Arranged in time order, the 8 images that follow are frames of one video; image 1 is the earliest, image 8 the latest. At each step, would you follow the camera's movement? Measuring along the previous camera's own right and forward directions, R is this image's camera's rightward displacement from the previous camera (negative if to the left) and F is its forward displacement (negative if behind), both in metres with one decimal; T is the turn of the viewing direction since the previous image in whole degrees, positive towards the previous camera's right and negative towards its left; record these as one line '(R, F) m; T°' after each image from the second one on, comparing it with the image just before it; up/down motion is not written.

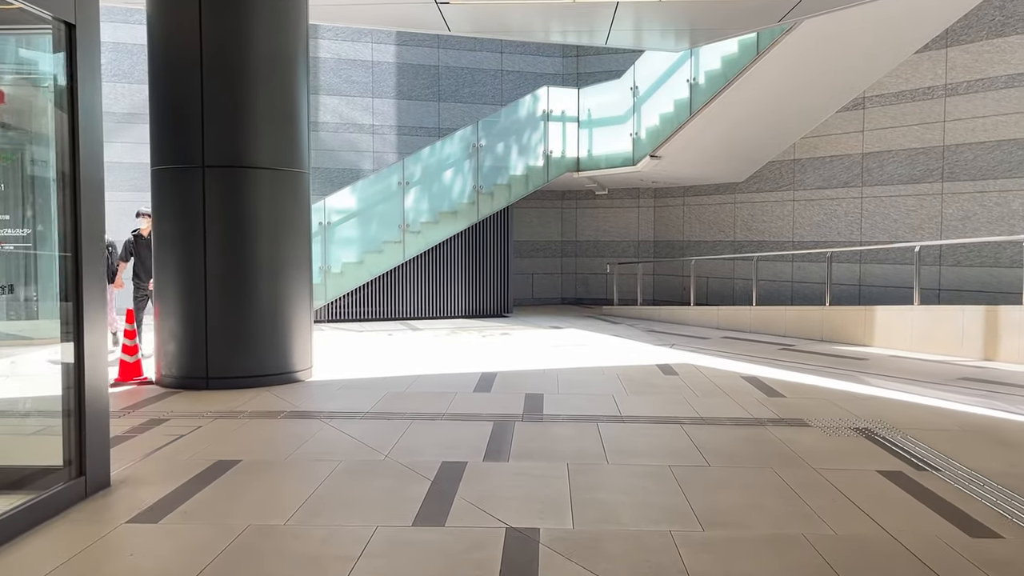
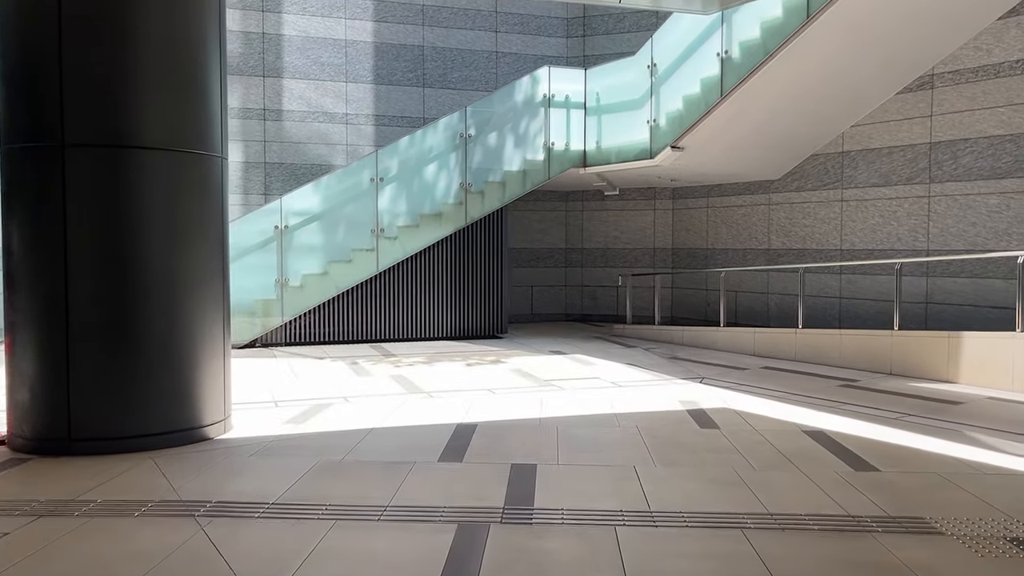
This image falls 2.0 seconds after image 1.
(+0.2, +2.2) m; 0°
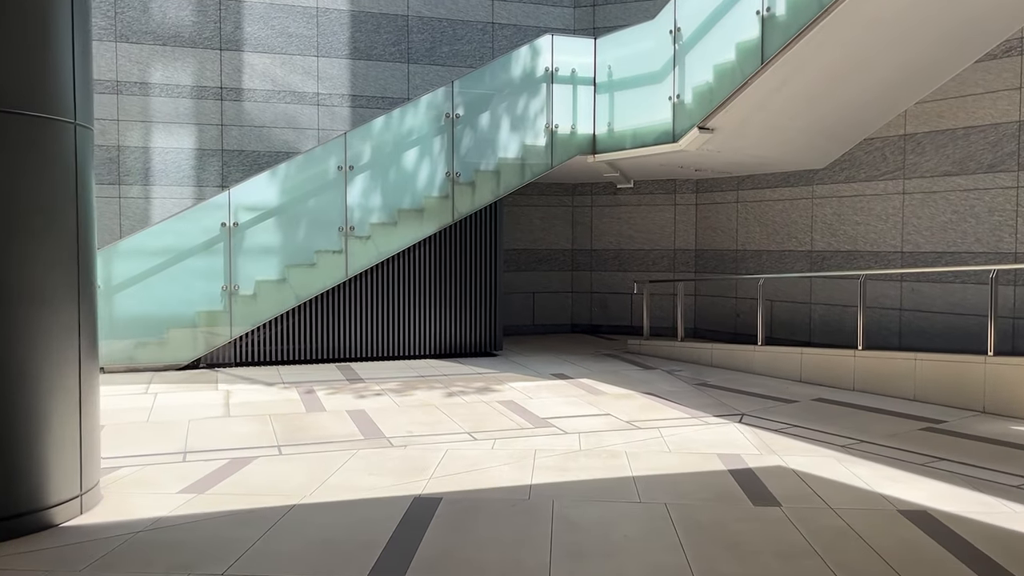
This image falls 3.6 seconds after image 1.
(+0.2, +1.9) m; -1°
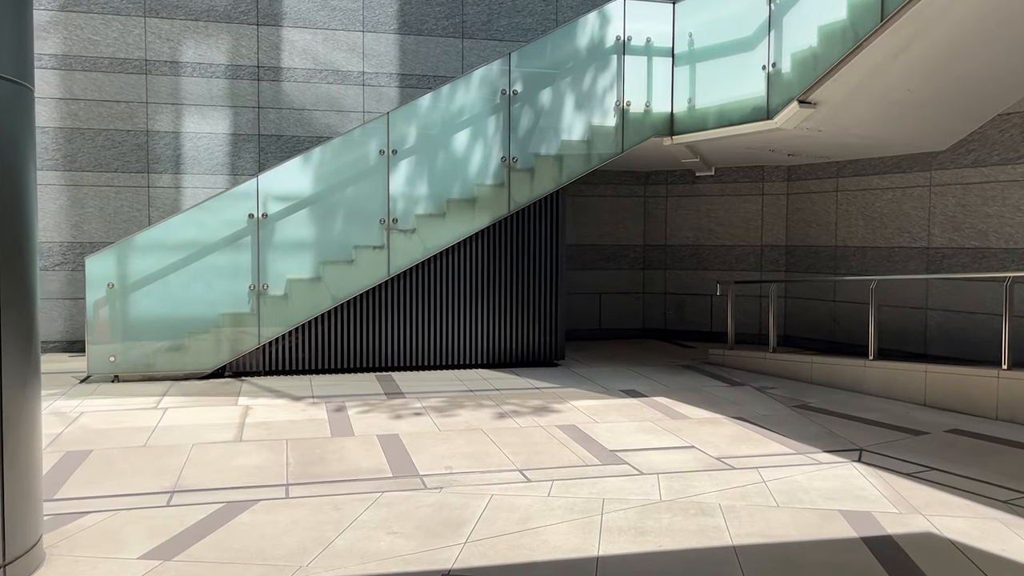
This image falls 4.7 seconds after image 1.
(0.0, +1.2) m; -4°
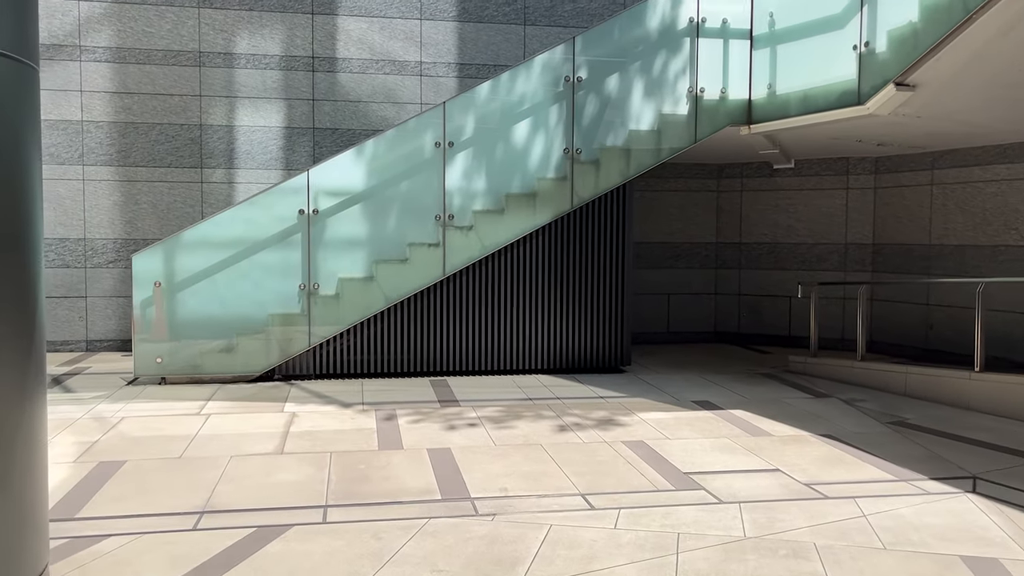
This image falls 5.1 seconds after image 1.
(0.0, +0.5) m; -4°
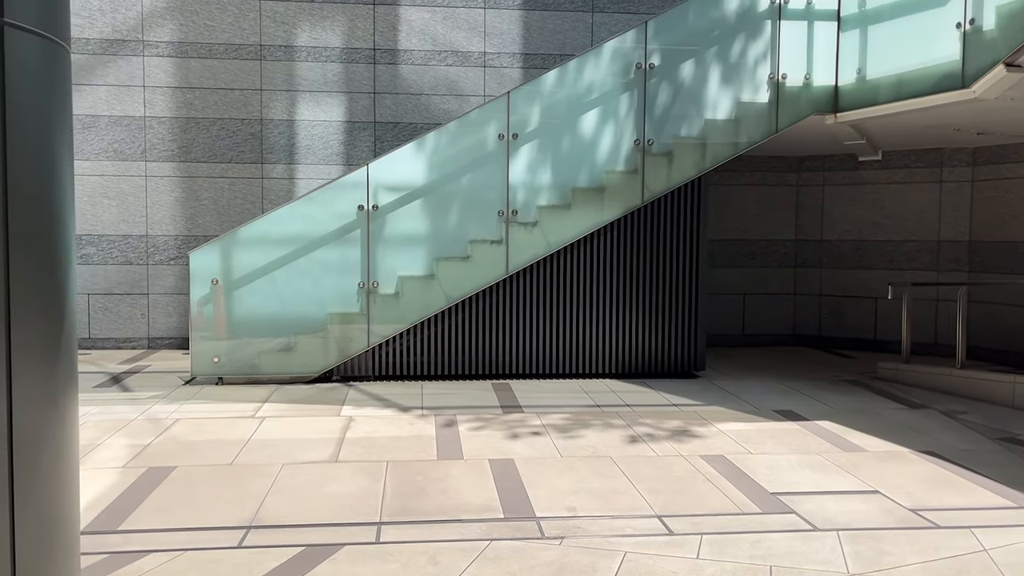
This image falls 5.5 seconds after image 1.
(0.0, +0.4) m; -4°
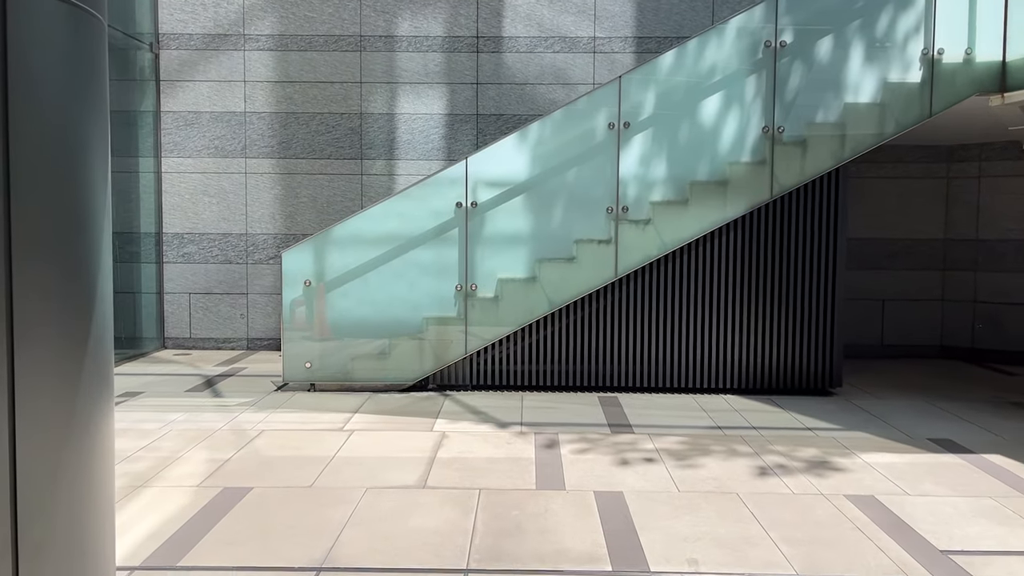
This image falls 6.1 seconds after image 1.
(0.0, +0.6) m; -7°
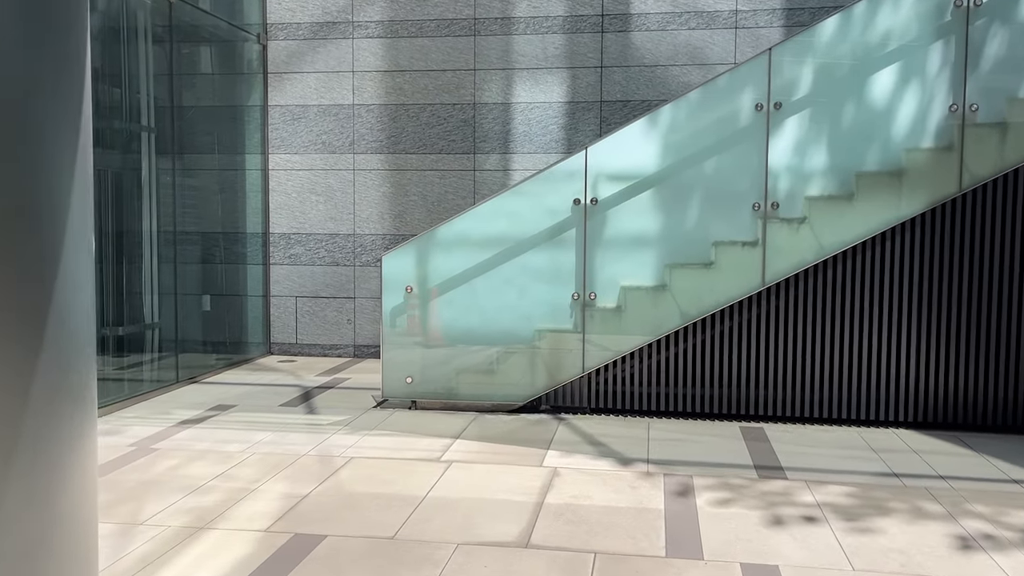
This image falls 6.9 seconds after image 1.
(0.0, +0.9) m; -9°
